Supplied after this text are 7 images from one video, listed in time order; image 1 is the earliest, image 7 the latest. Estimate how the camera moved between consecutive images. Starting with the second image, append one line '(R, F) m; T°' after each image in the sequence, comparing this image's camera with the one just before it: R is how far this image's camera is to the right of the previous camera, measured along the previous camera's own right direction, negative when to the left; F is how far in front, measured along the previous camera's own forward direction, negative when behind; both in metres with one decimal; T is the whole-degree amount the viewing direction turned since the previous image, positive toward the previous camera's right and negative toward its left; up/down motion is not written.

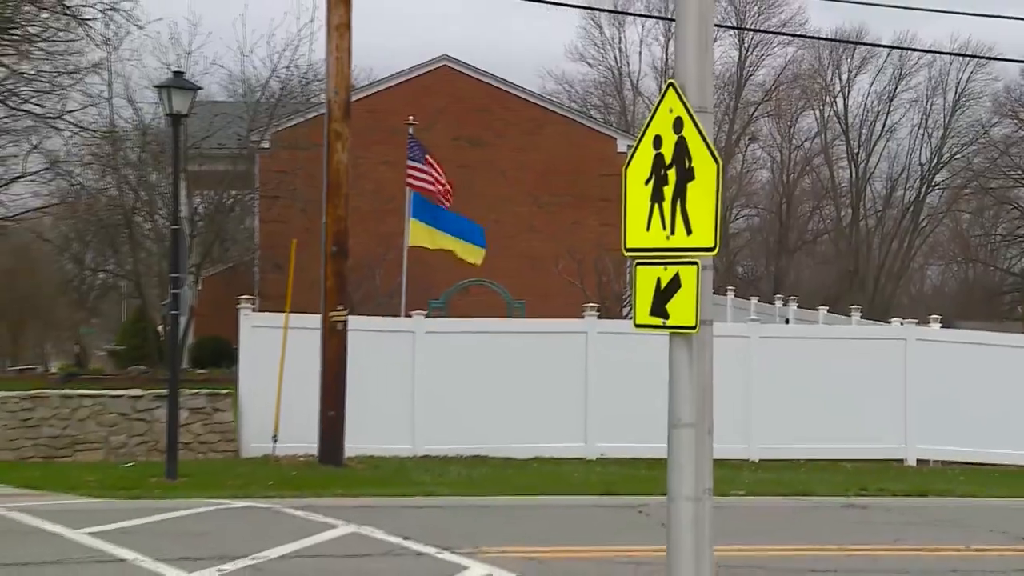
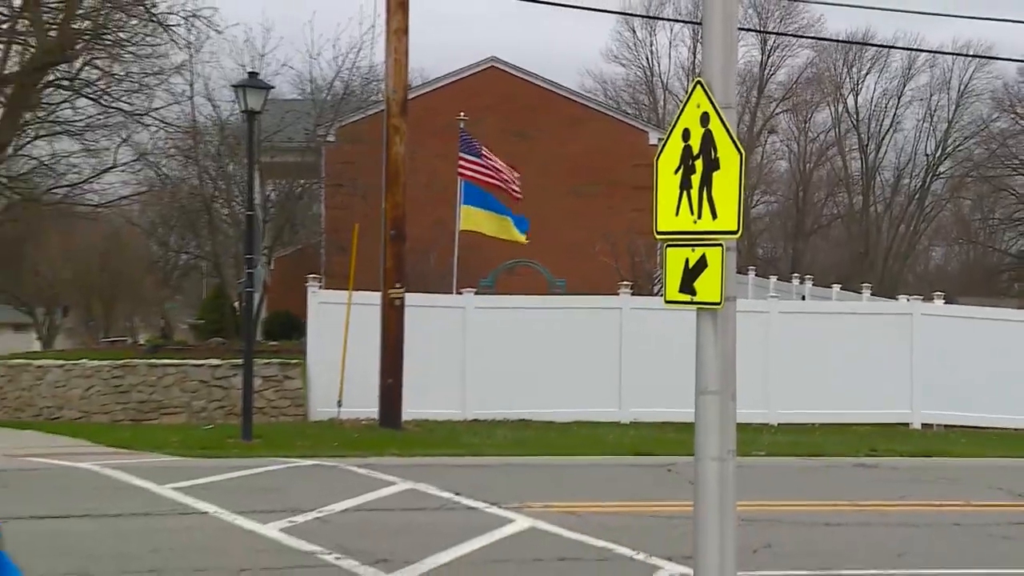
(0.0, -0.6) m; -1°
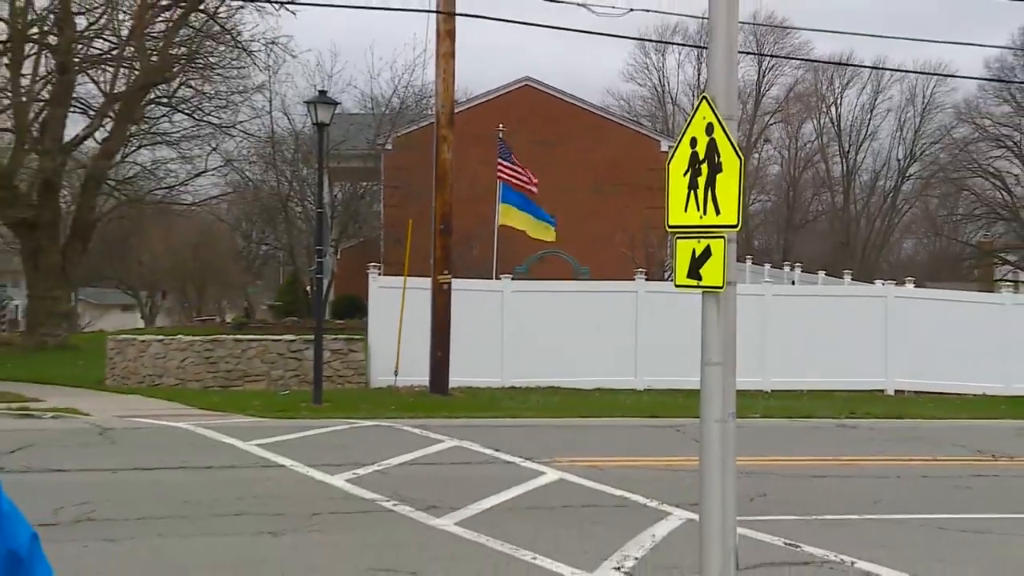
(-0.1, -1.1) m; -1°
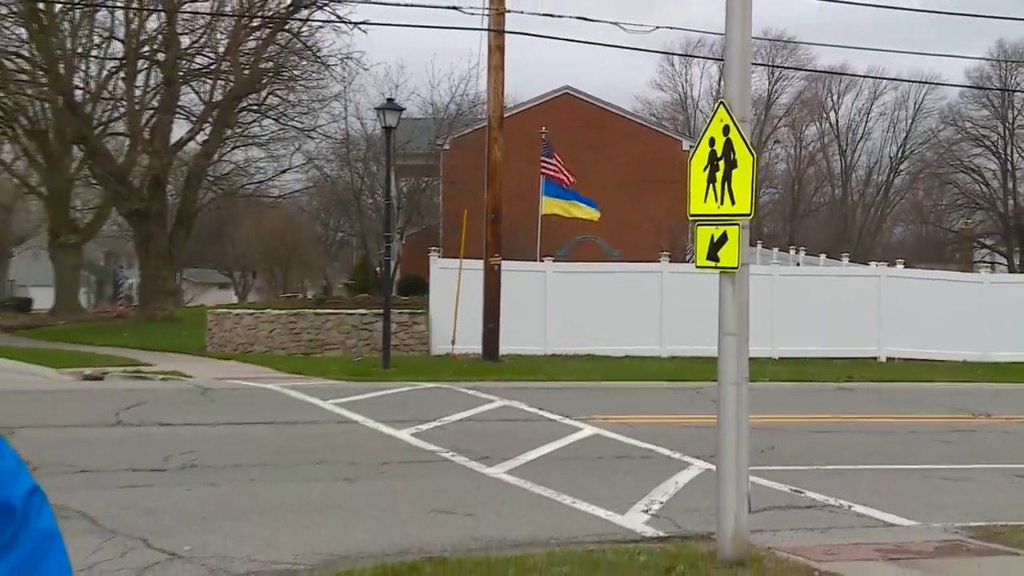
(0.0, -1.2) m; -1°
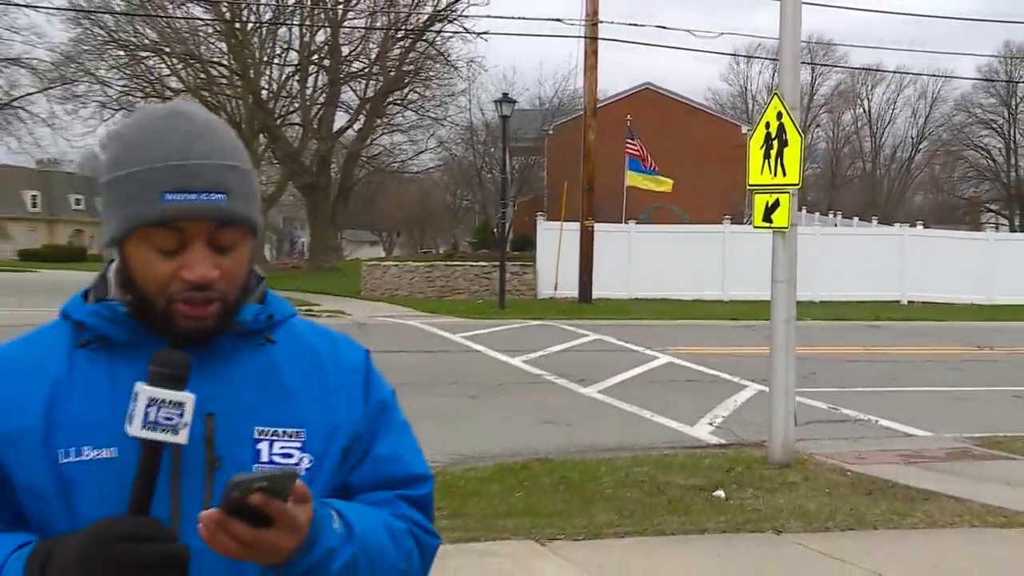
(+0.1, -2.3) m; -3°
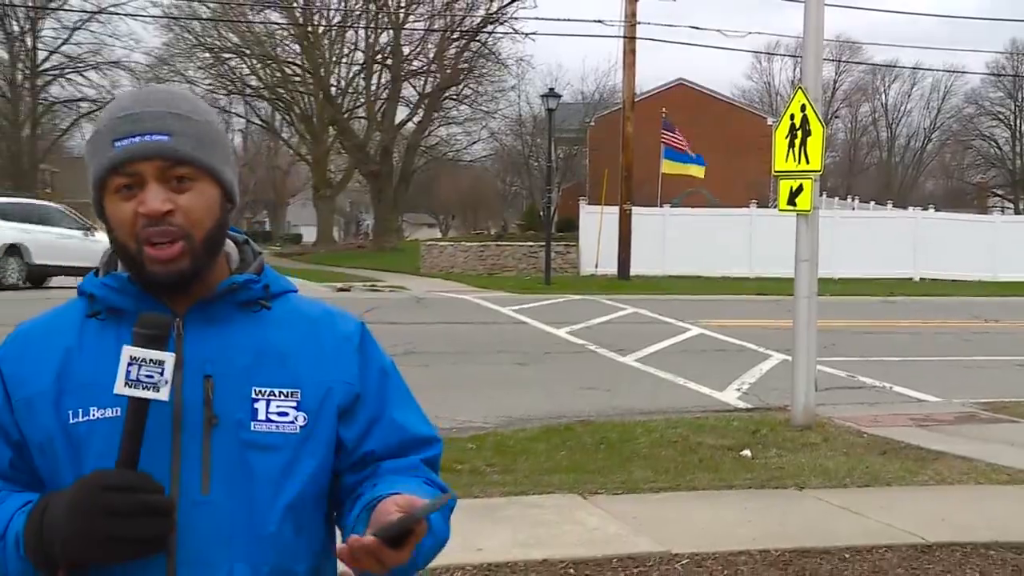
(0.0, -1.1) m; -2°
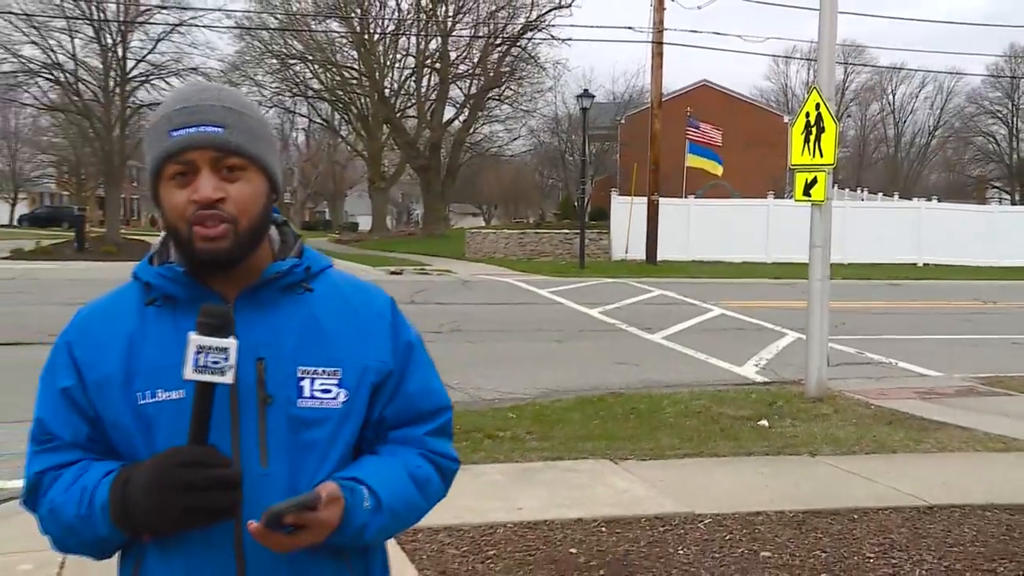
(0.0, -1.2) m; -1°
